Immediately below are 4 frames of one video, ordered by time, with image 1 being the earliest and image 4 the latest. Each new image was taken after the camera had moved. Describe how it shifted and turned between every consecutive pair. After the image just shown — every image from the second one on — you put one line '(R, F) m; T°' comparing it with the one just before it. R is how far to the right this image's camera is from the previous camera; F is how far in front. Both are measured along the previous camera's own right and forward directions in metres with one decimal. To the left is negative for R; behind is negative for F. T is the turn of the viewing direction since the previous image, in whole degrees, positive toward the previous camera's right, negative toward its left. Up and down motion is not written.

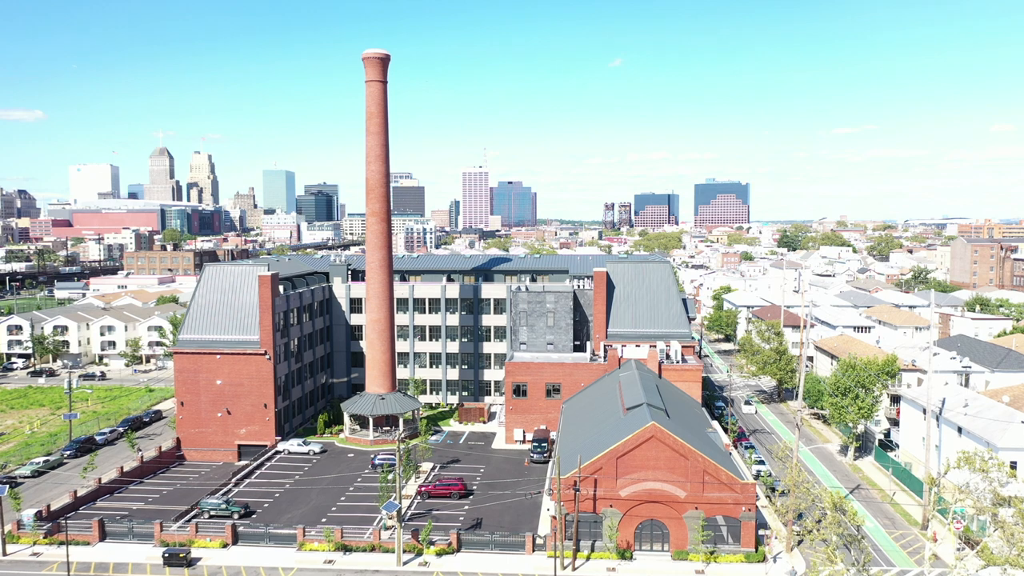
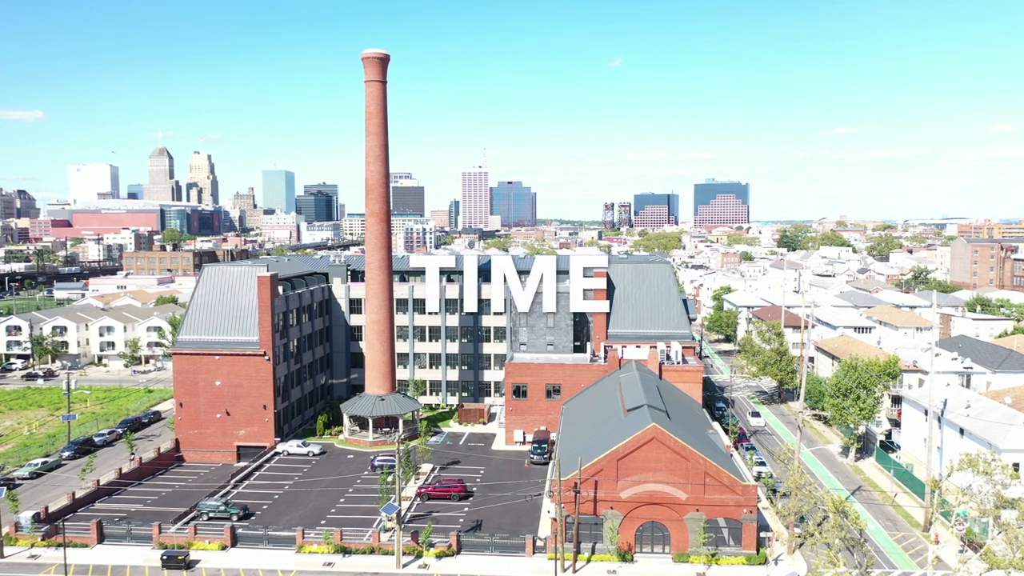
(0.0, +0.2) m; 0°
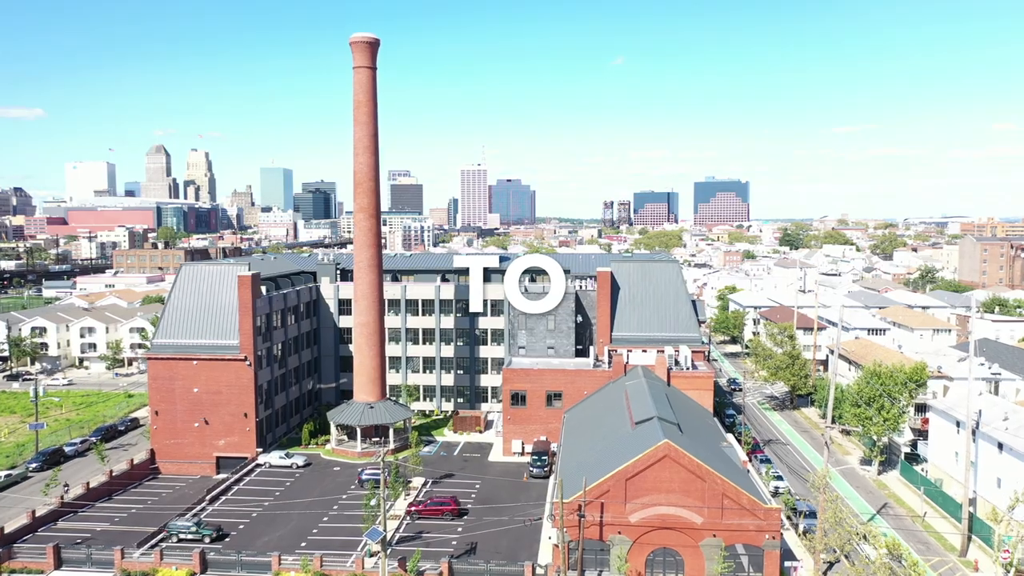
(+0.1, +3.8) m; 0°
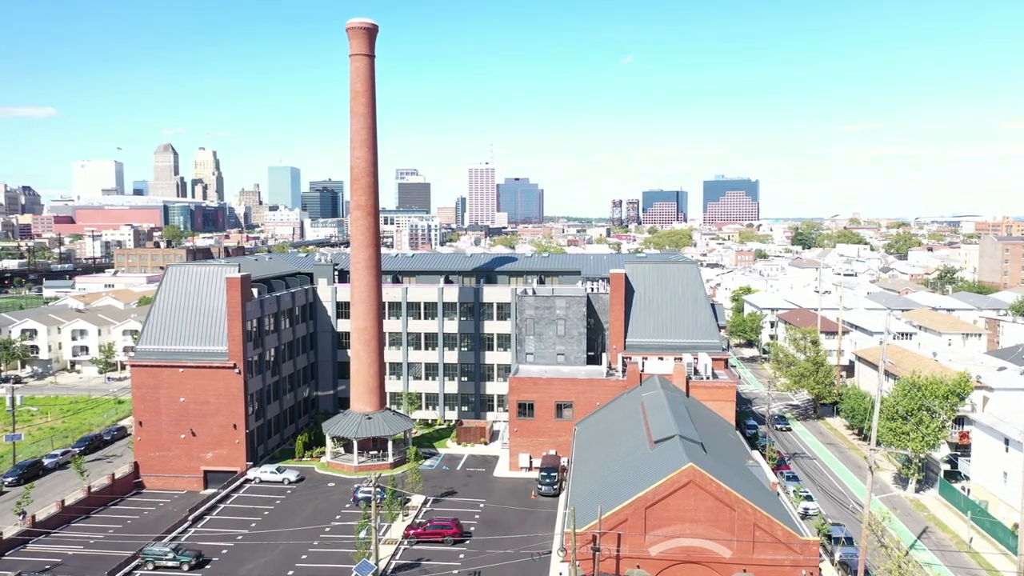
(0.0, +3.7) m; -1°
